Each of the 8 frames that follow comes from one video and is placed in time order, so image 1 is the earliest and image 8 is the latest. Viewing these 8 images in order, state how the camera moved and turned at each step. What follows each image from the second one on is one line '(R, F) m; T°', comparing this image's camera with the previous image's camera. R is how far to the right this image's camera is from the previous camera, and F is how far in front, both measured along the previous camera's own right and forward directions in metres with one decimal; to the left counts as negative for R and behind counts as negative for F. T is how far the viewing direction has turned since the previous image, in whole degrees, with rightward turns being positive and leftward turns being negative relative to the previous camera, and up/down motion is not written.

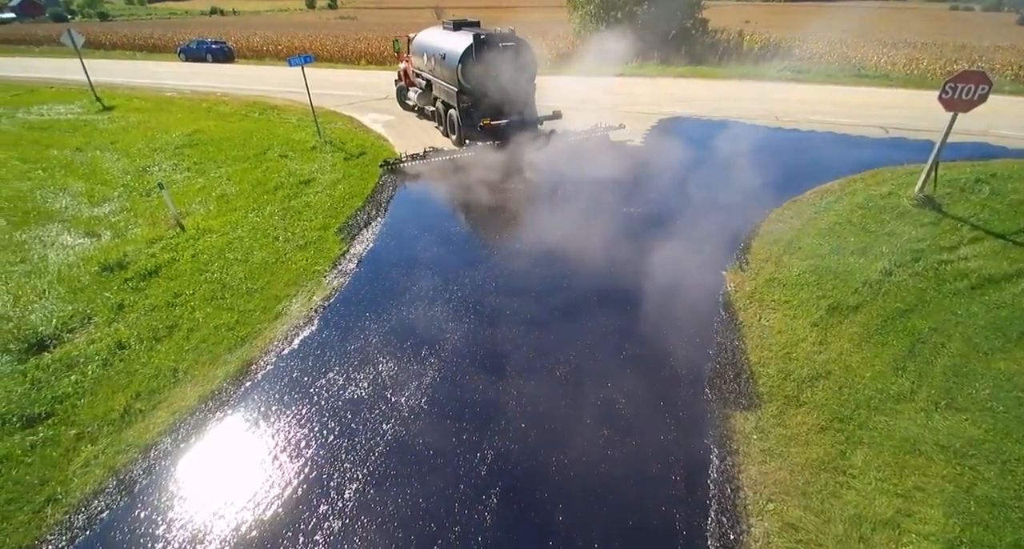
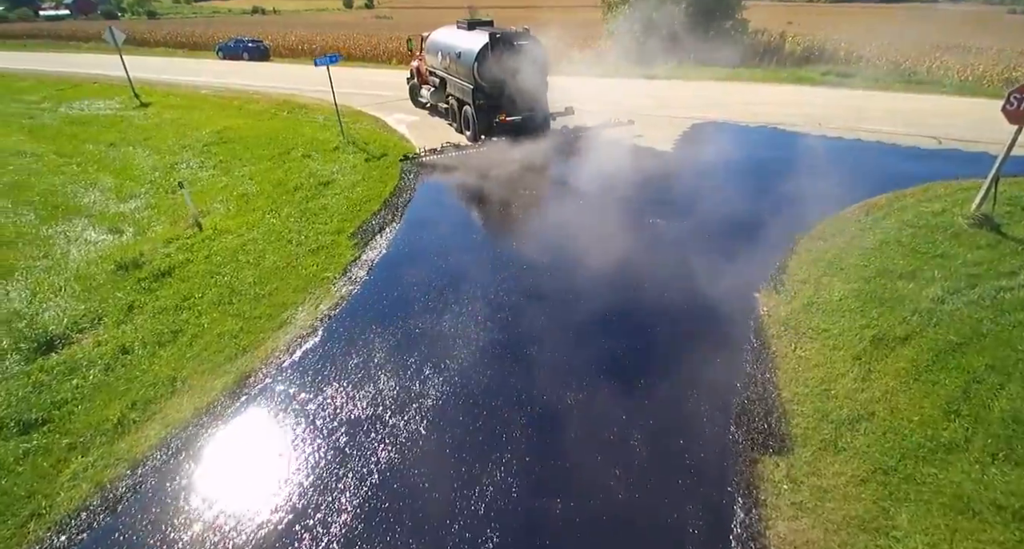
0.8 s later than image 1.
(+0.1, +0.3) m; -3°
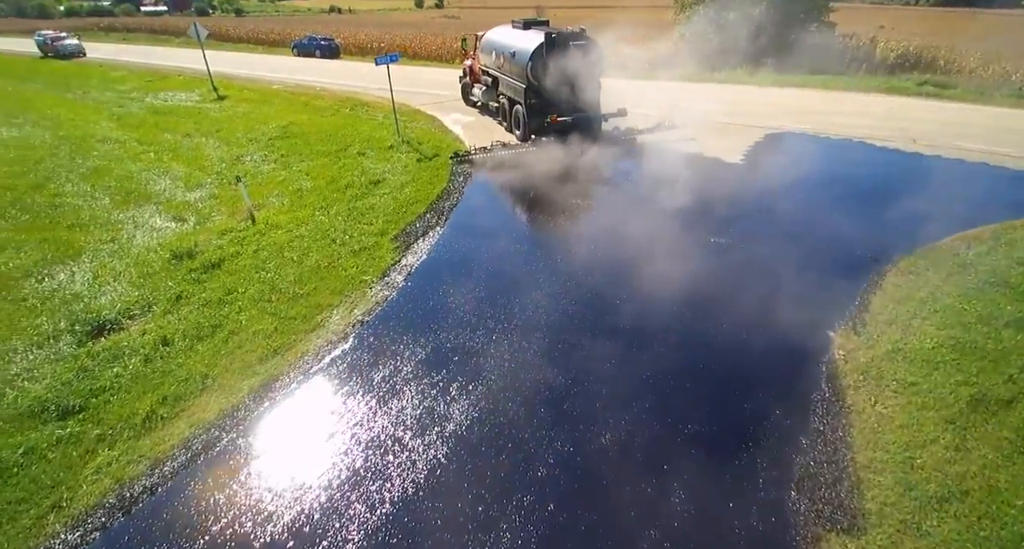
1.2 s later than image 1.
(+0.1, +0.4) m; -6°
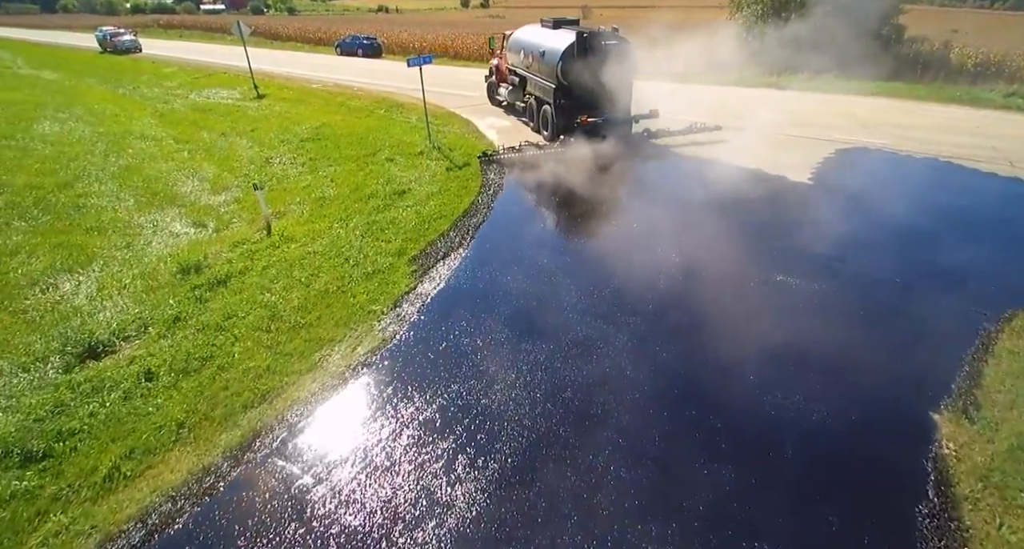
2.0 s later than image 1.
(+0.1, +0.9) m; -4°
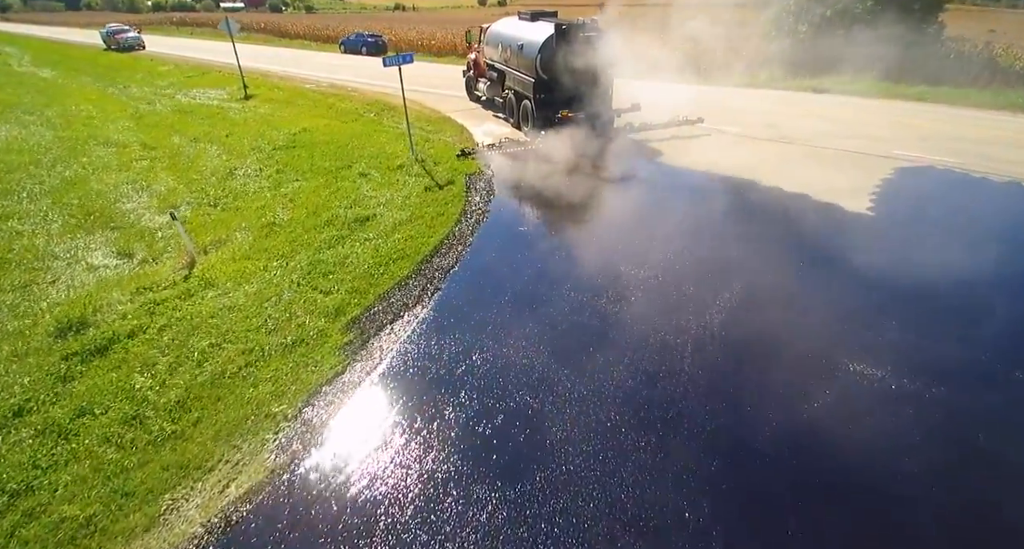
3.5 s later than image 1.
(+0.5, +1.8) m; -2°
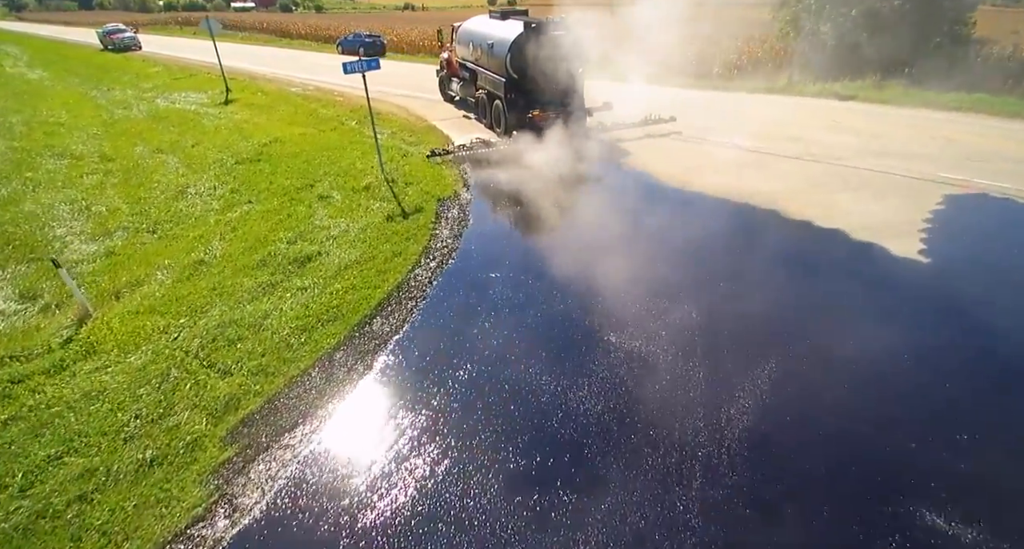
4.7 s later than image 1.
(+0.5, +1.4) m; -1°
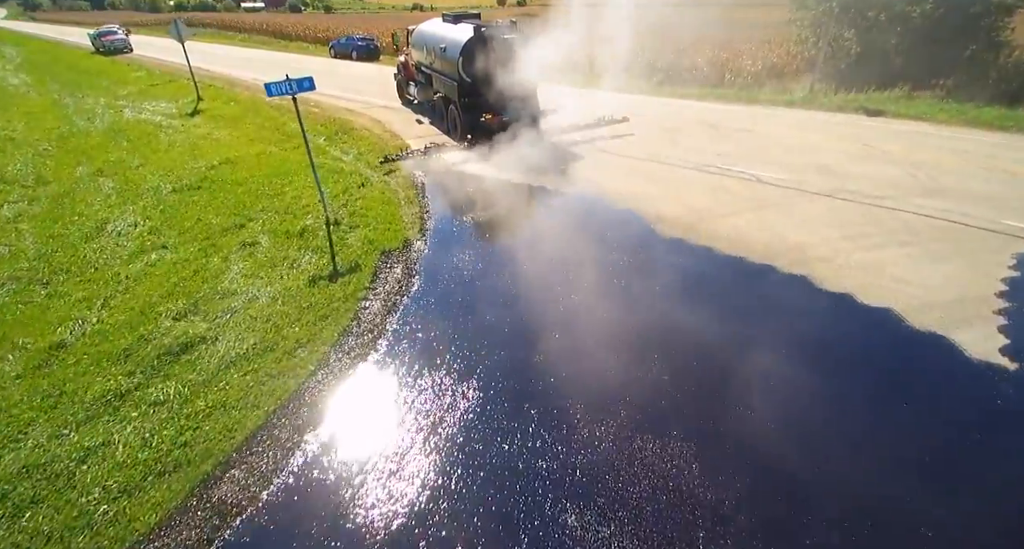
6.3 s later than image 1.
(+0.7, +1.7) m; -1°
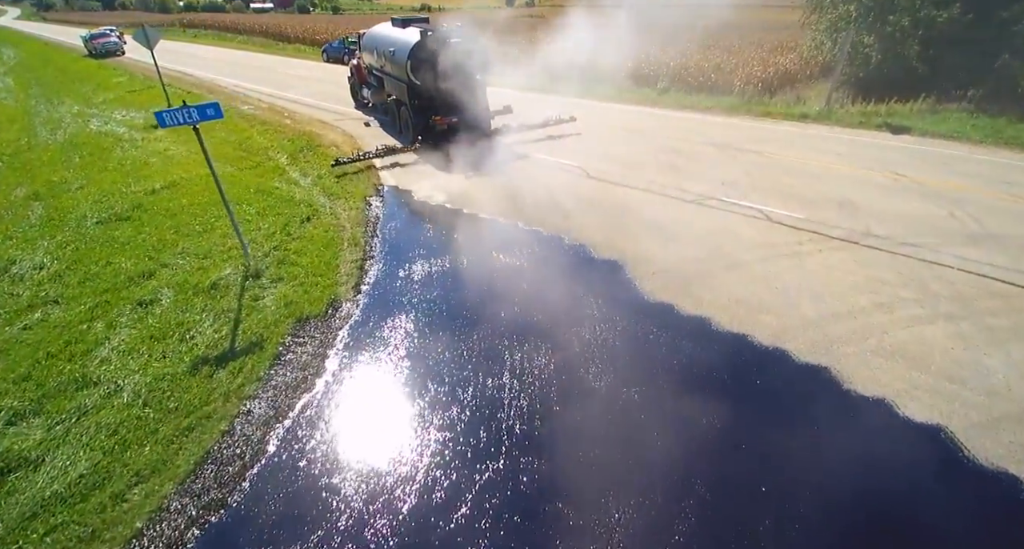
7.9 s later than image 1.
(+0.7, +1.4) m; -1°
